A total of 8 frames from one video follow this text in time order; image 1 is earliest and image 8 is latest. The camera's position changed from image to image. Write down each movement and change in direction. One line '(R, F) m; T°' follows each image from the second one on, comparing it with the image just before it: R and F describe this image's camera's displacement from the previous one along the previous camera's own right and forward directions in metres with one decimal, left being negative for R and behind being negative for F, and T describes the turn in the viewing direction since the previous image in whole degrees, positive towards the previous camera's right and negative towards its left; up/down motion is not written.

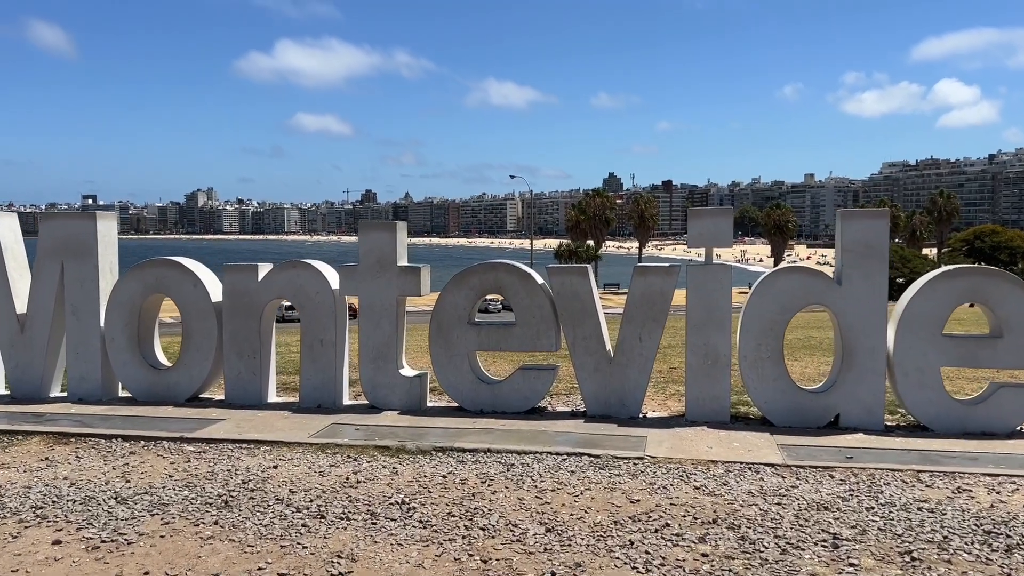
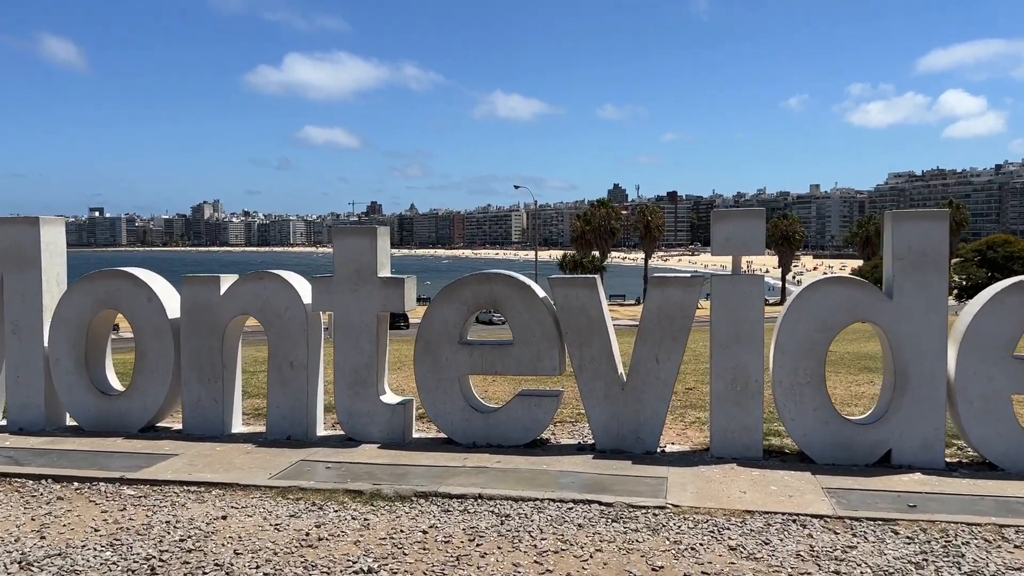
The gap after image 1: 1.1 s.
(+0.1, +1.5) m; 0°
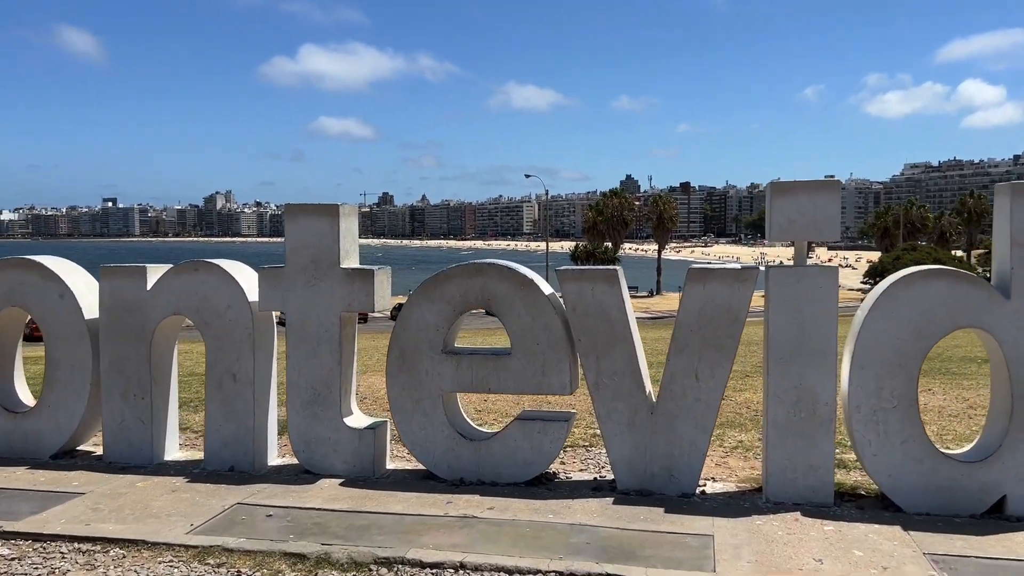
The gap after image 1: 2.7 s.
(+0.1, +2.2) m; -1°
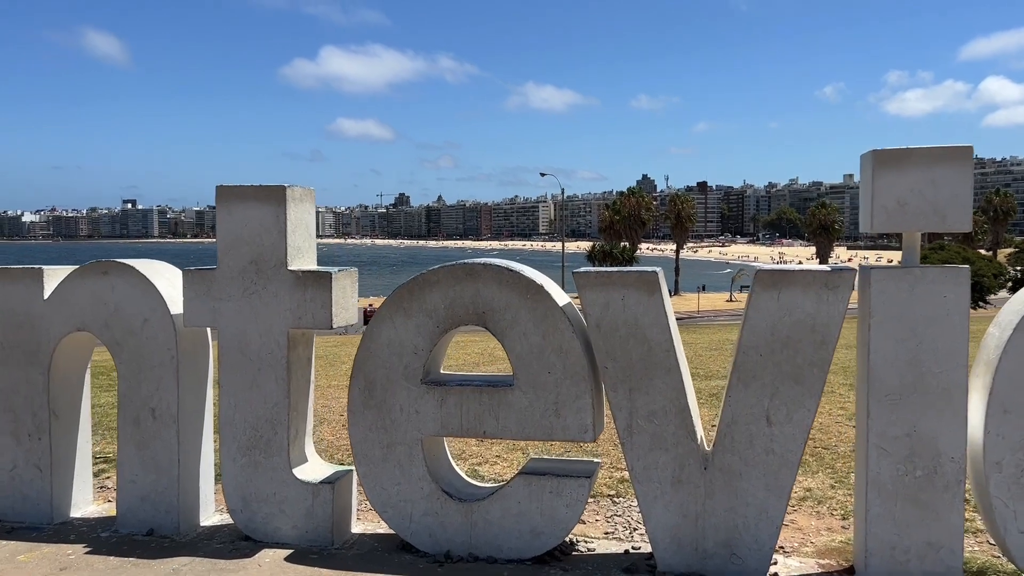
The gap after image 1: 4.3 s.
(+0.1, +2.0) m; -1°
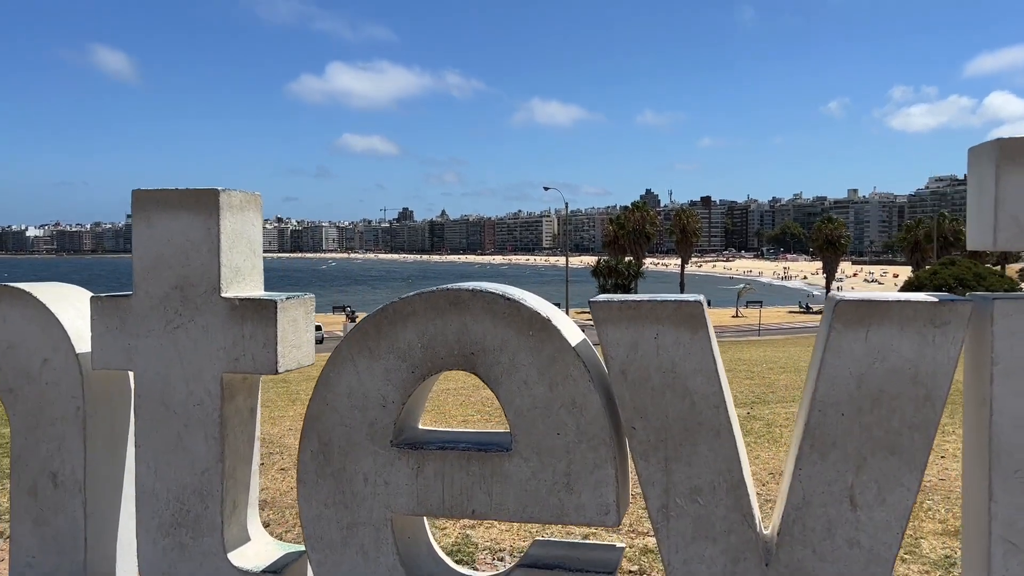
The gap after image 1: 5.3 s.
(0.0, +1.4) m; 0°
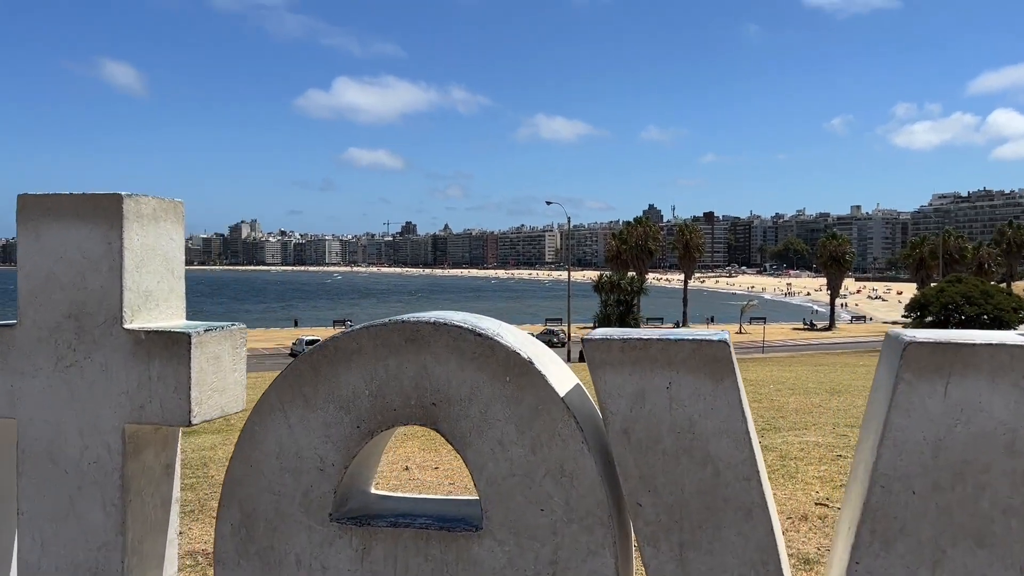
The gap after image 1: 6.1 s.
(+0.1, +1.0) m; 0°
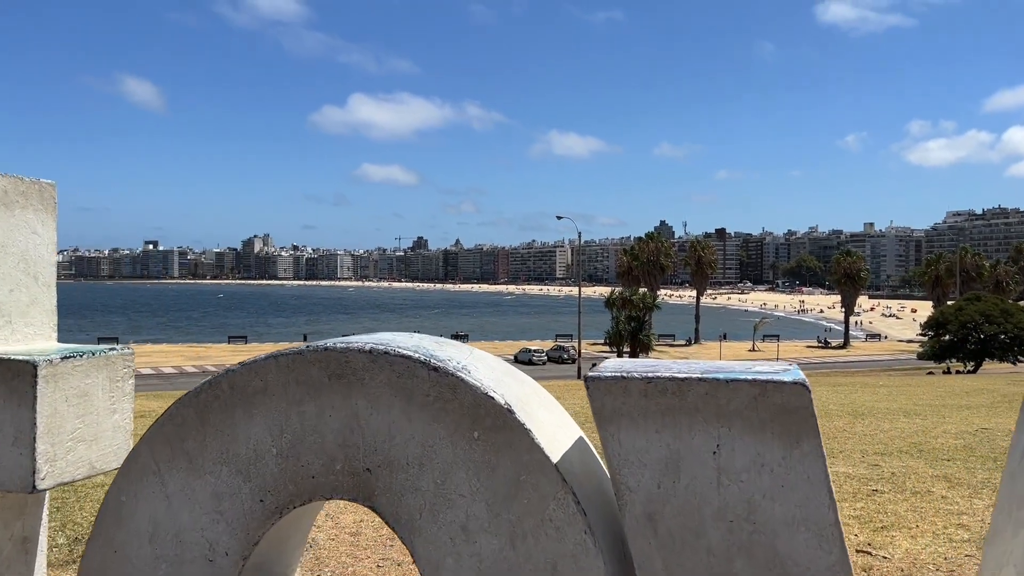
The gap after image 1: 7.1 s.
(+0.1, +1.1) m; -1°
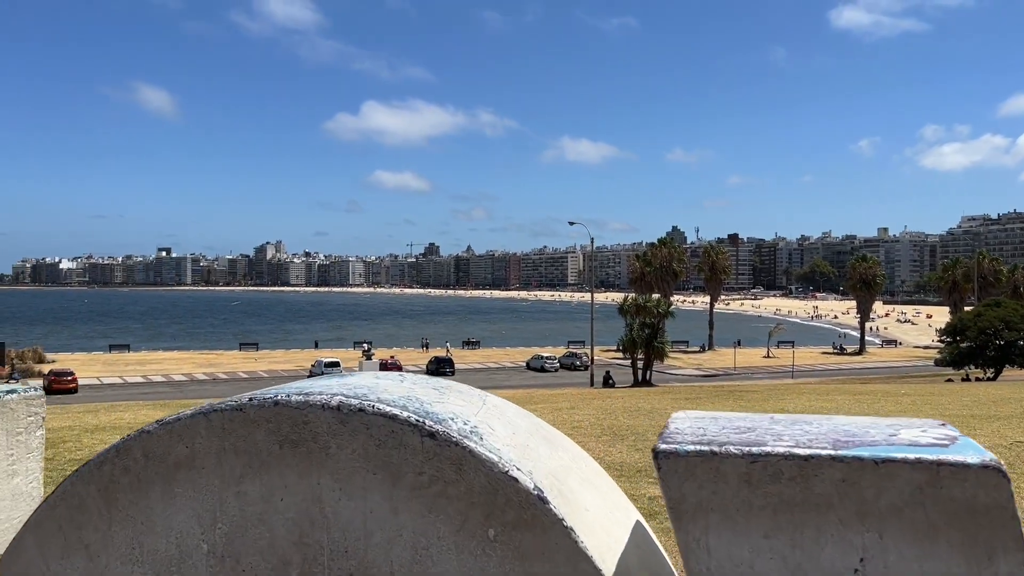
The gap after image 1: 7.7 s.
(0.0, +0.7) m; -1°
